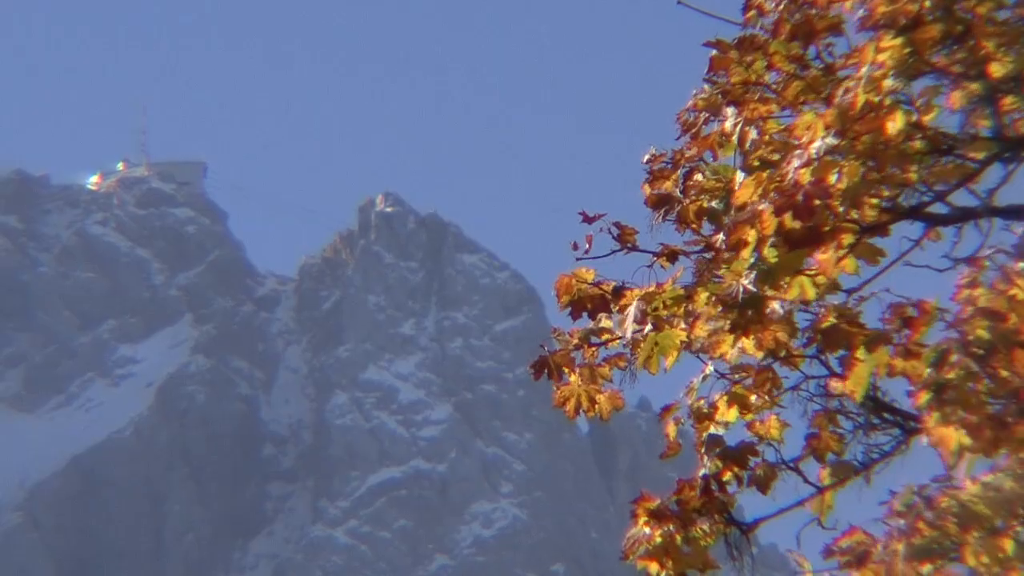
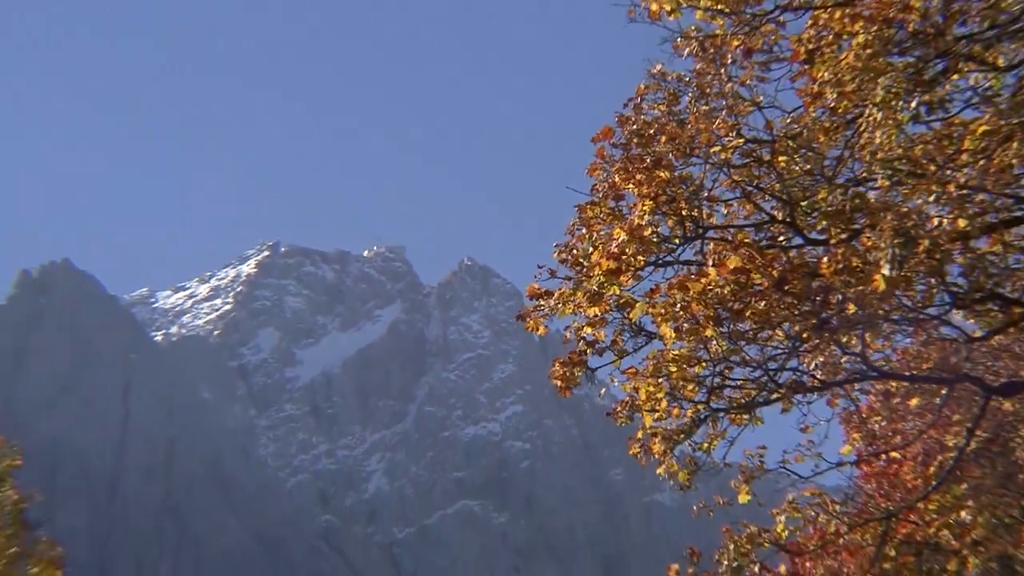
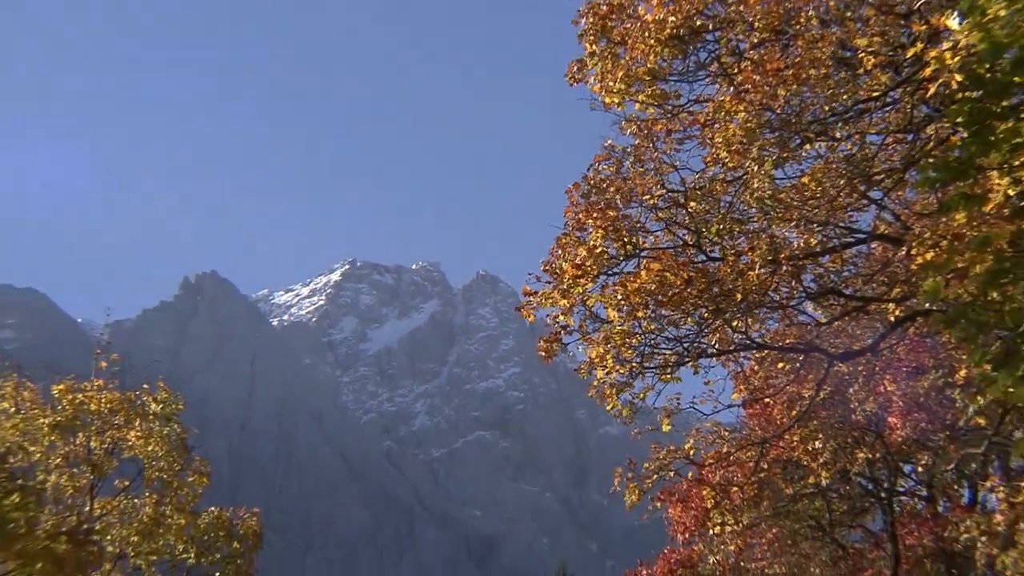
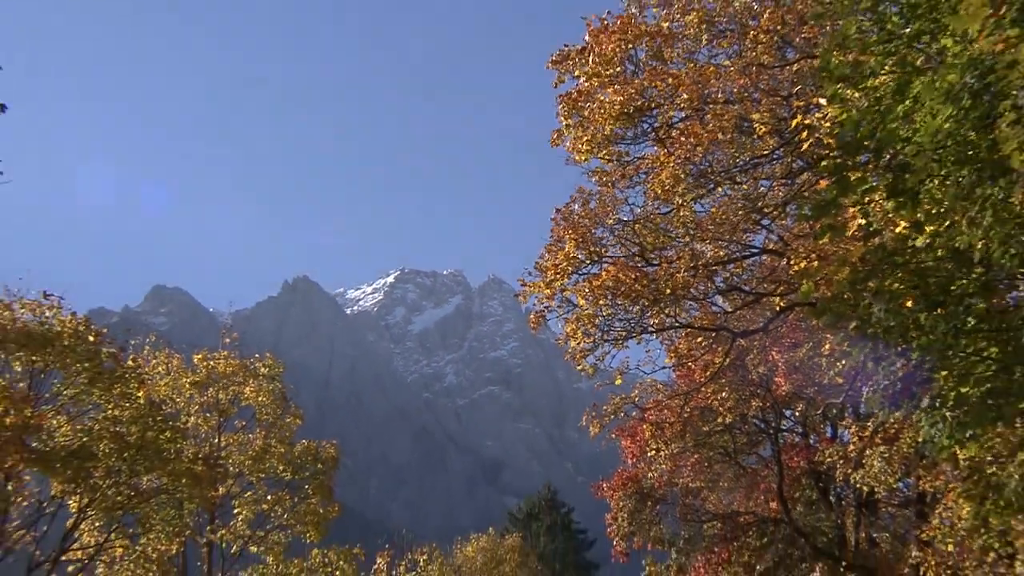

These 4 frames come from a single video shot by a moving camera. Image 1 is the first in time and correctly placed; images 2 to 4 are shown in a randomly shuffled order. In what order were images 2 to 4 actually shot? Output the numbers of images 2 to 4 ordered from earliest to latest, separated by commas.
2, 3, 4
